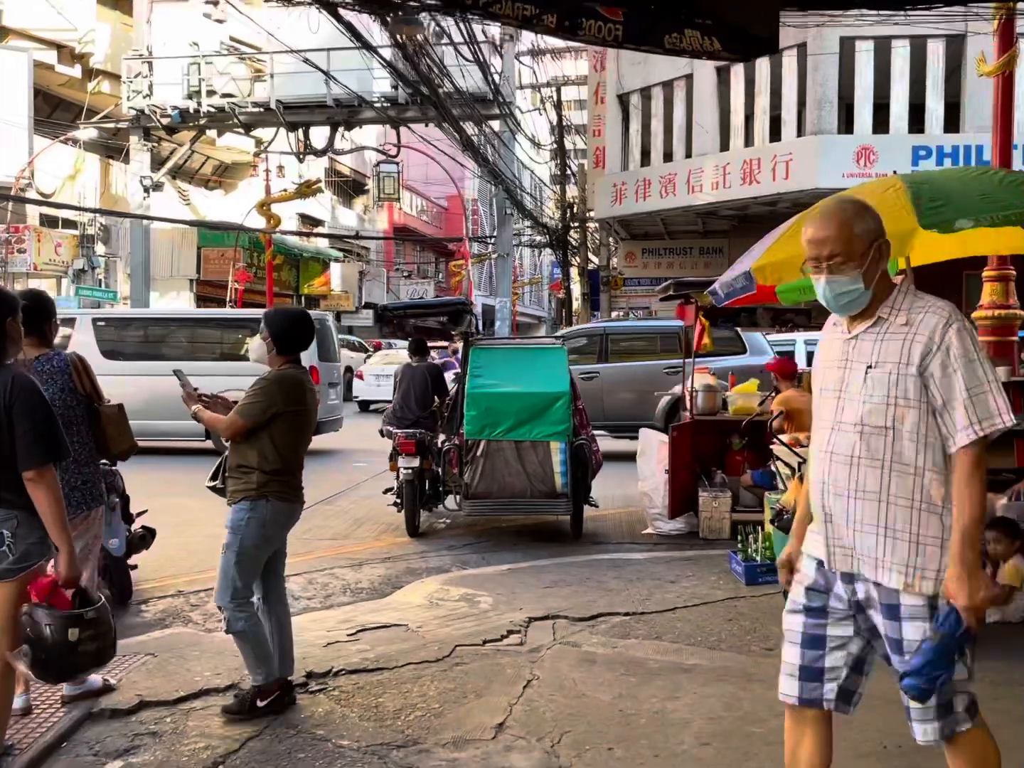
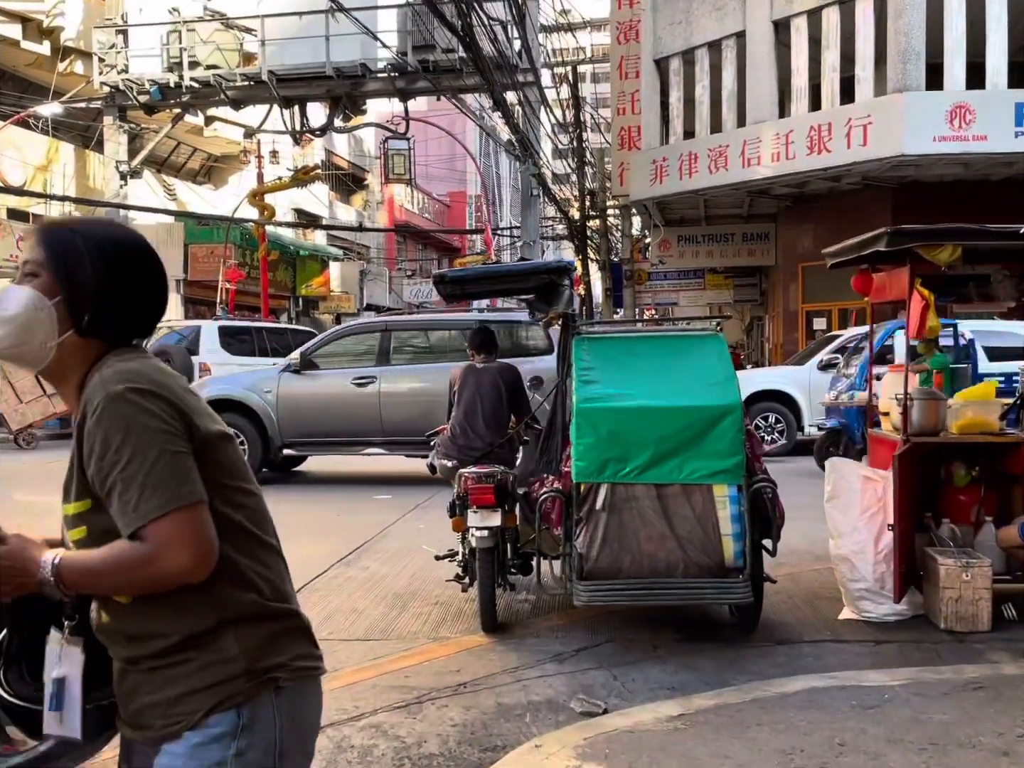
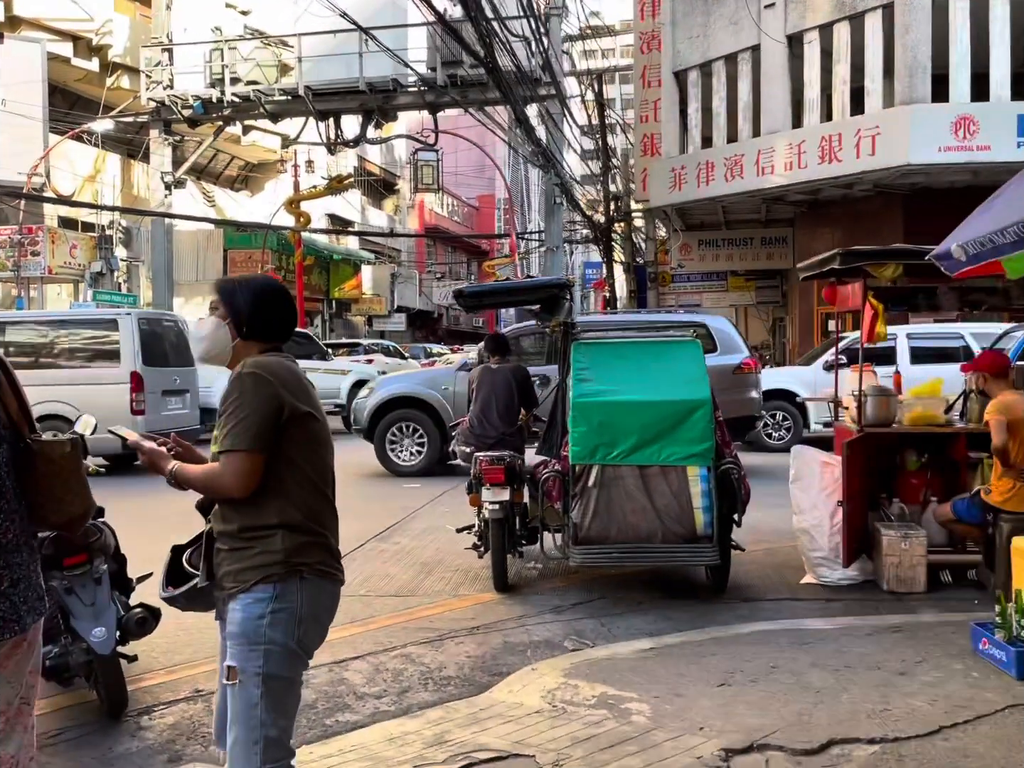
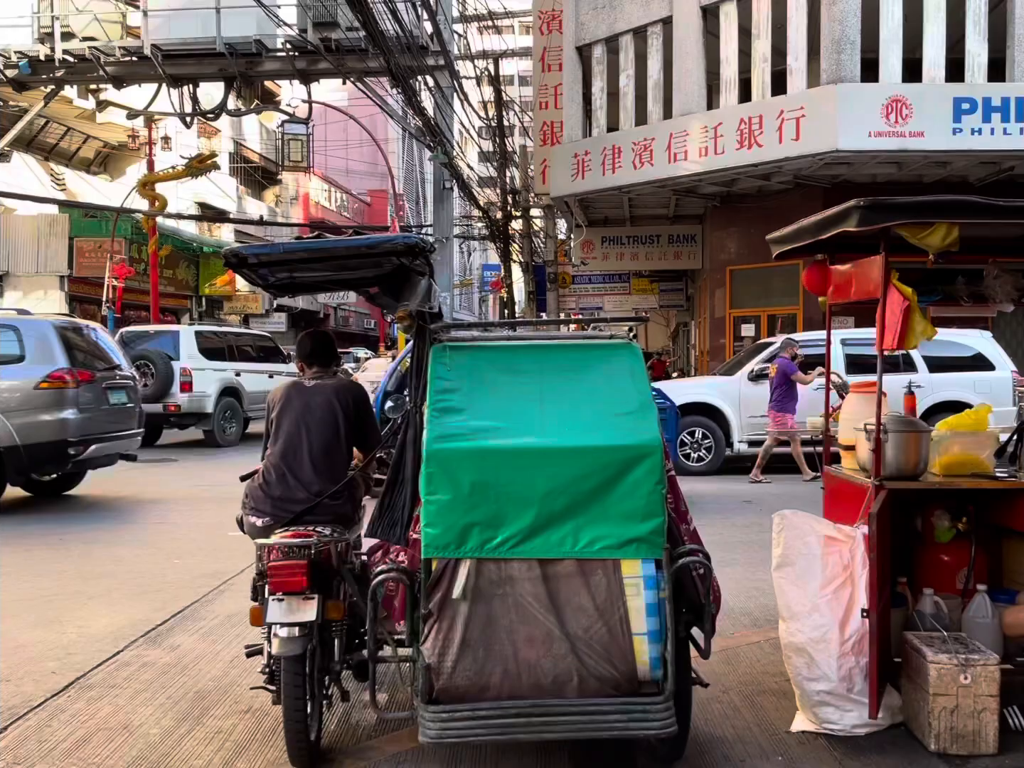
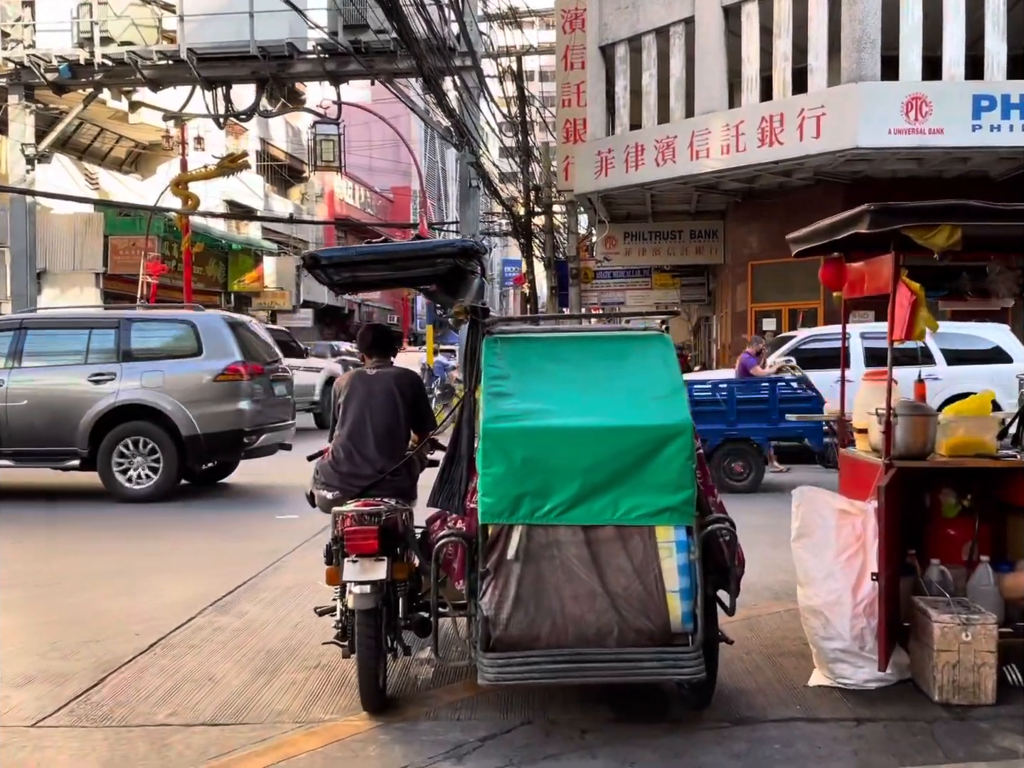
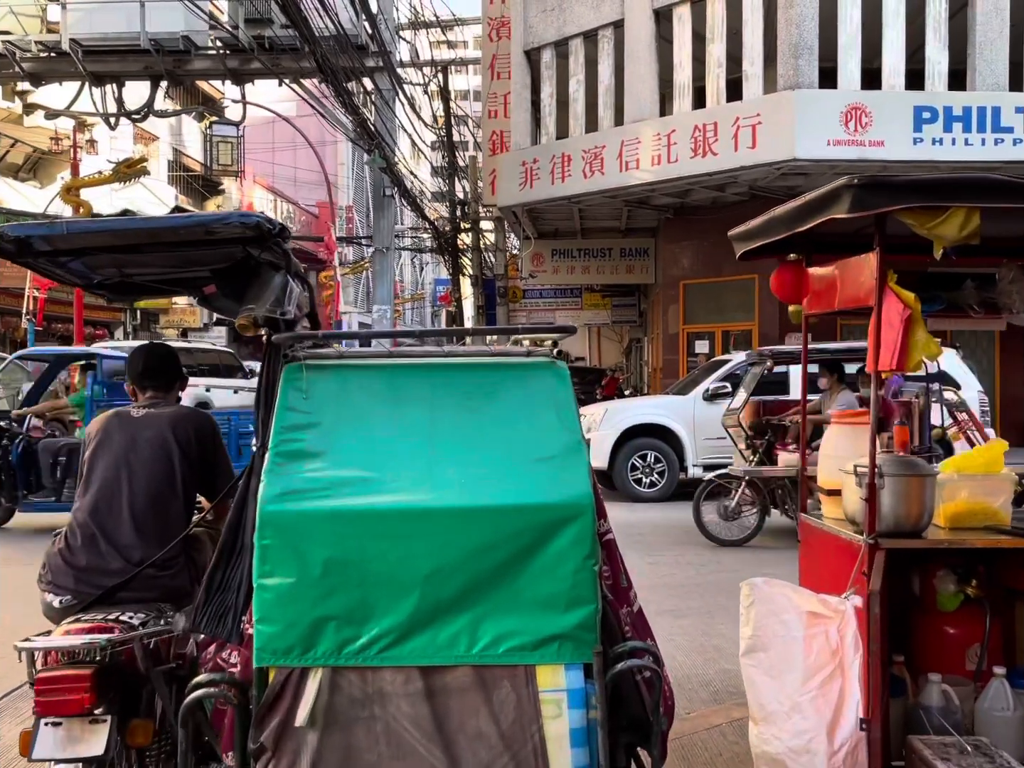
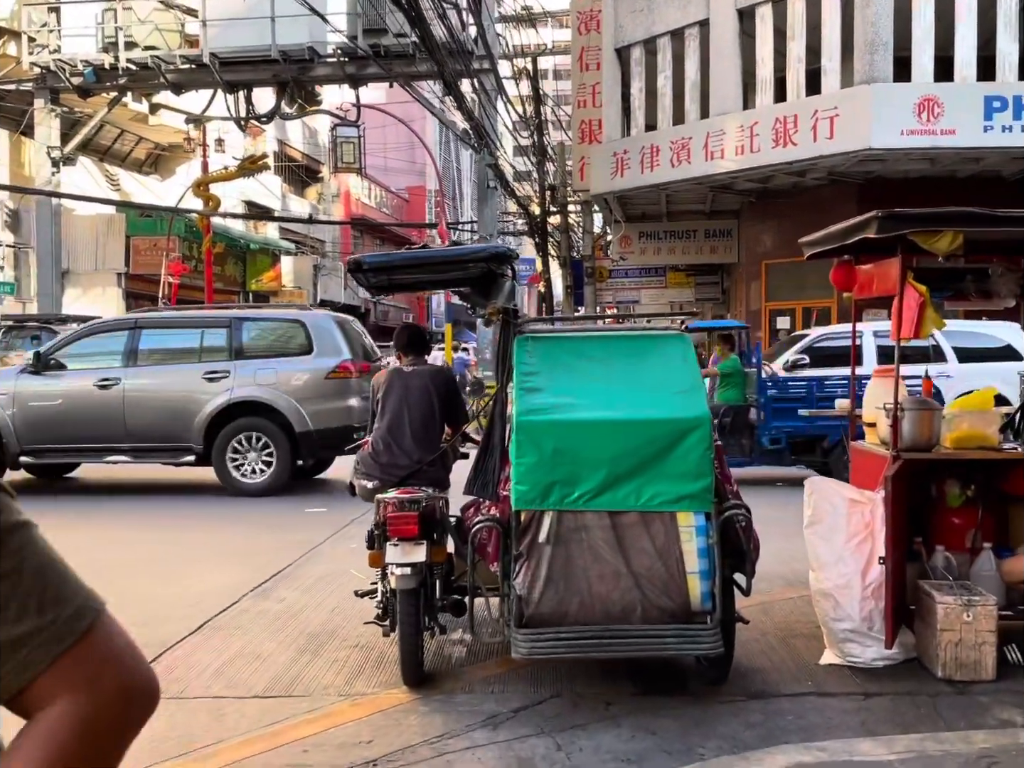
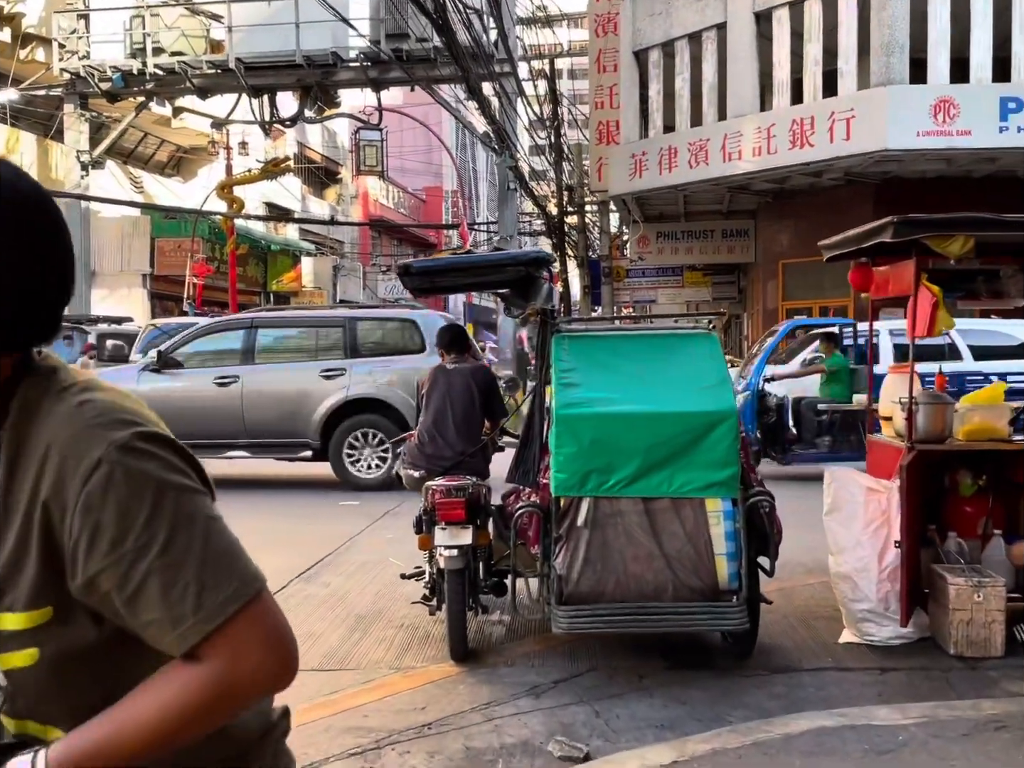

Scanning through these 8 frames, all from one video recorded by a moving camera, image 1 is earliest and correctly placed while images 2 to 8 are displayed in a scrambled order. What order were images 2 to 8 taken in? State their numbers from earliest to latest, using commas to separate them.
3, 2, 8, 7, 5, 4, 6
